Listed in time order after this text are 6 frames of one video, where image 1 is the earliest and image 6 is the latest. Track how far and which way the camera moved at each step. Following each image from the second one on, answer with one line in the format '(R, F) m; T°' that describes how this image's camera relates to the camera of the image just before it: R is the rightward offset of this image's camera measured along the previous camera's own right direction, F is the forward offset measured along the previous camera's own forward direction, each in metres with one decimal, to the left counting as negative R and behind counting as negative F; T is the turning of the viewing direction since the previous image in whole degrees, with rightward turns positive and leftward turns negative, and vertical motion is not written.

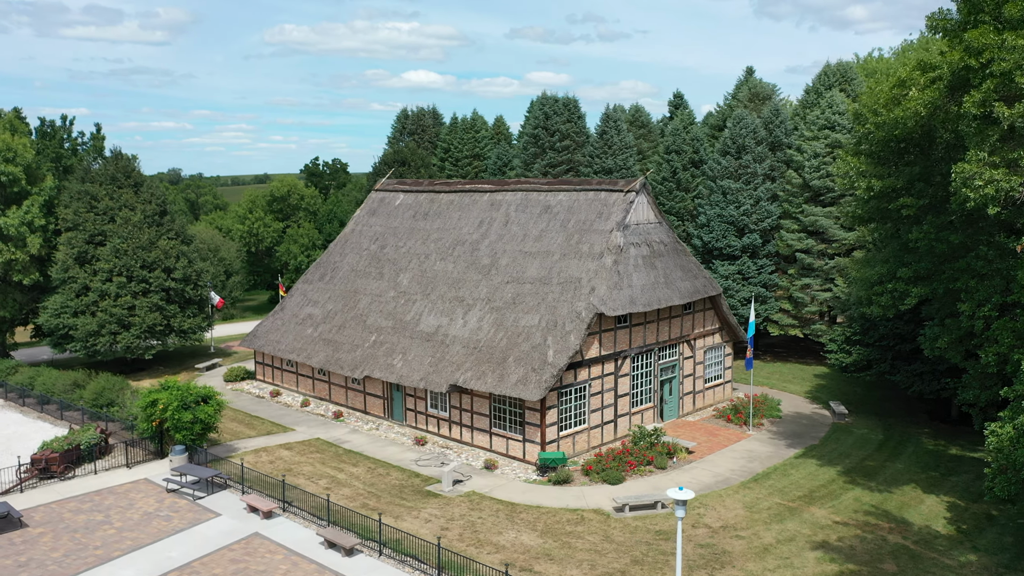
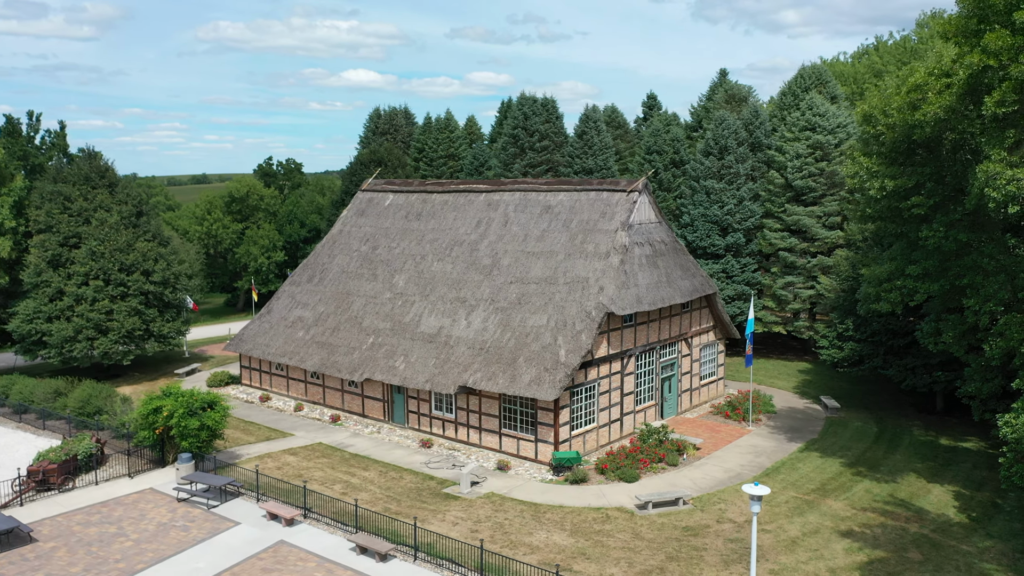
(-2.0, +0.1) m; +3°
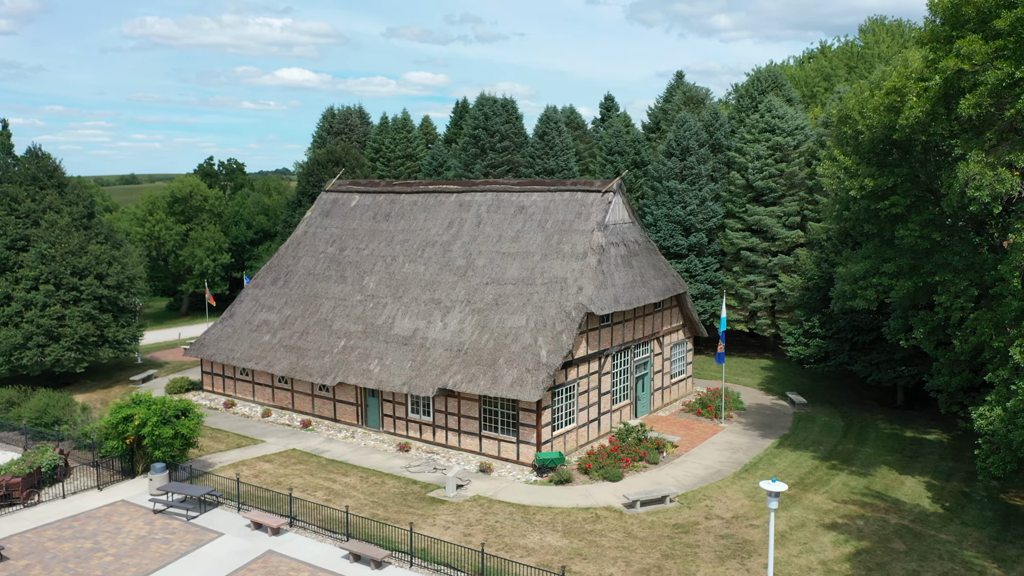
(-1.2, +0.2) m; +4°
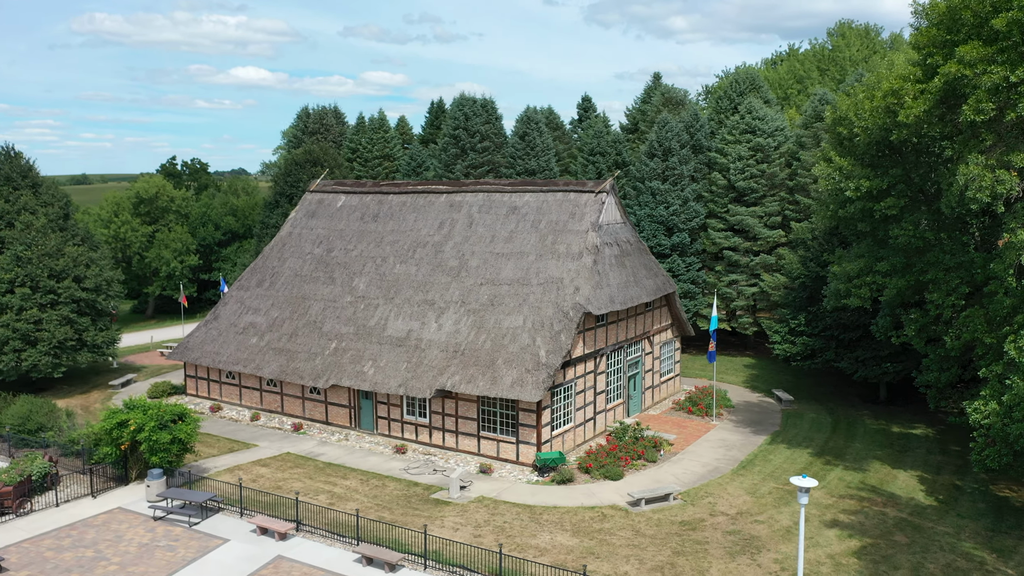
(-1.1, 0.0) m; +3°
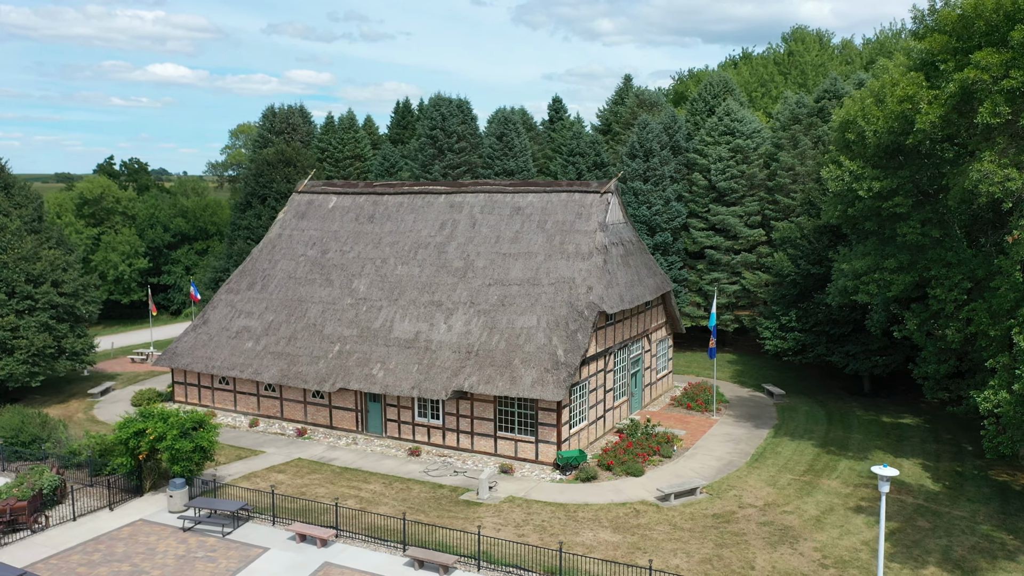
(-2.6, 0.0) m; +4°
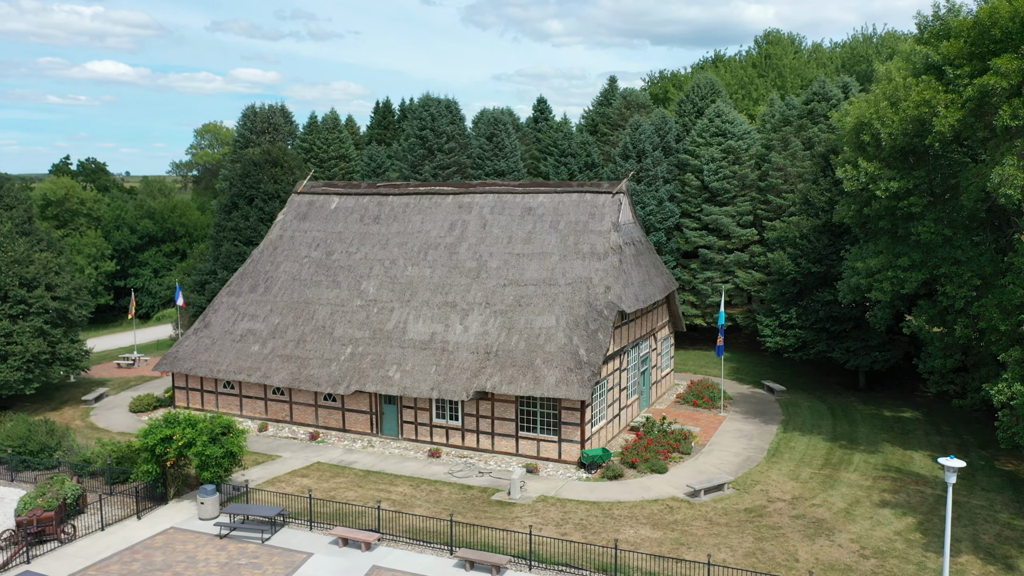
(-2.1, -0.1) m; +3°
